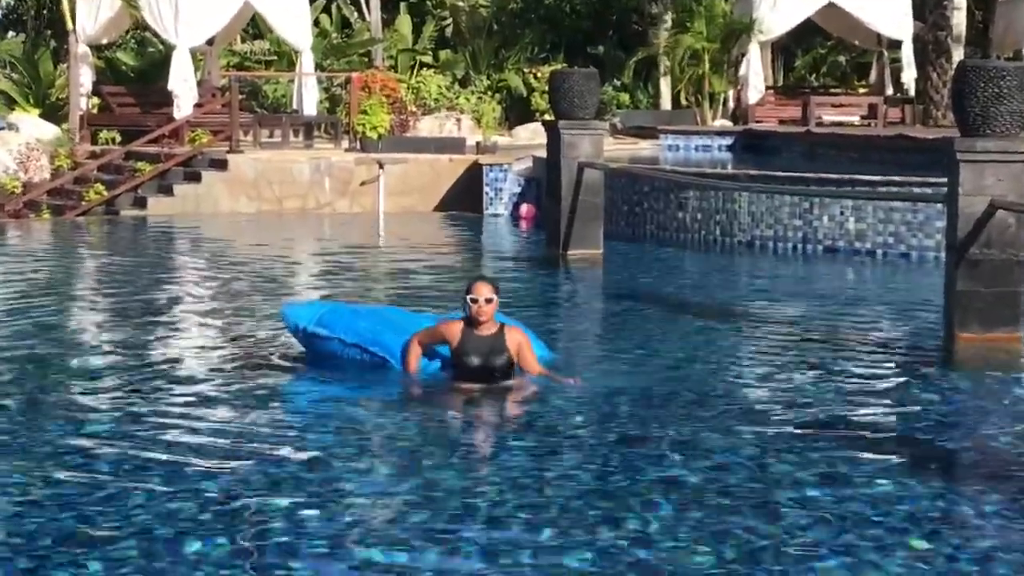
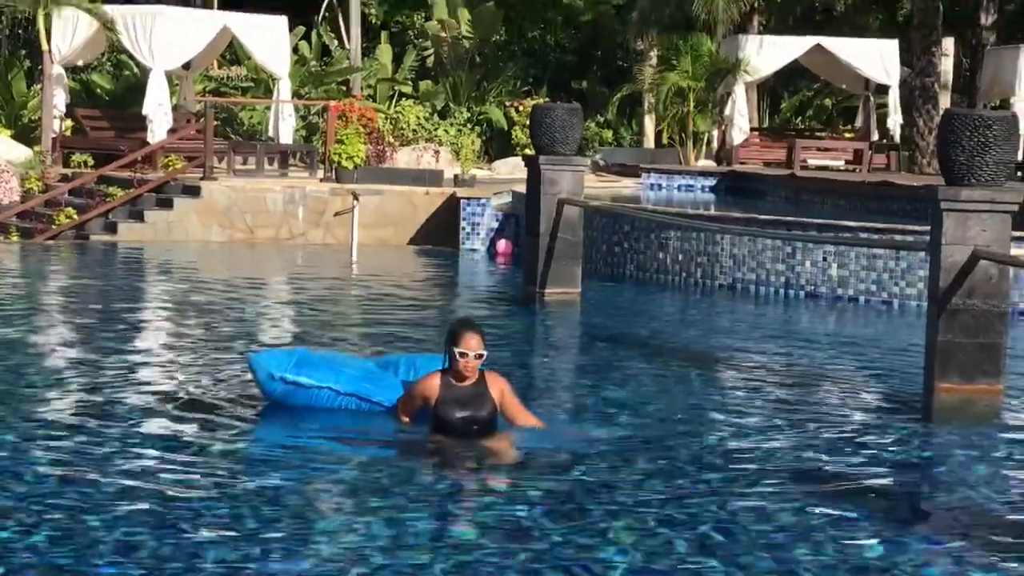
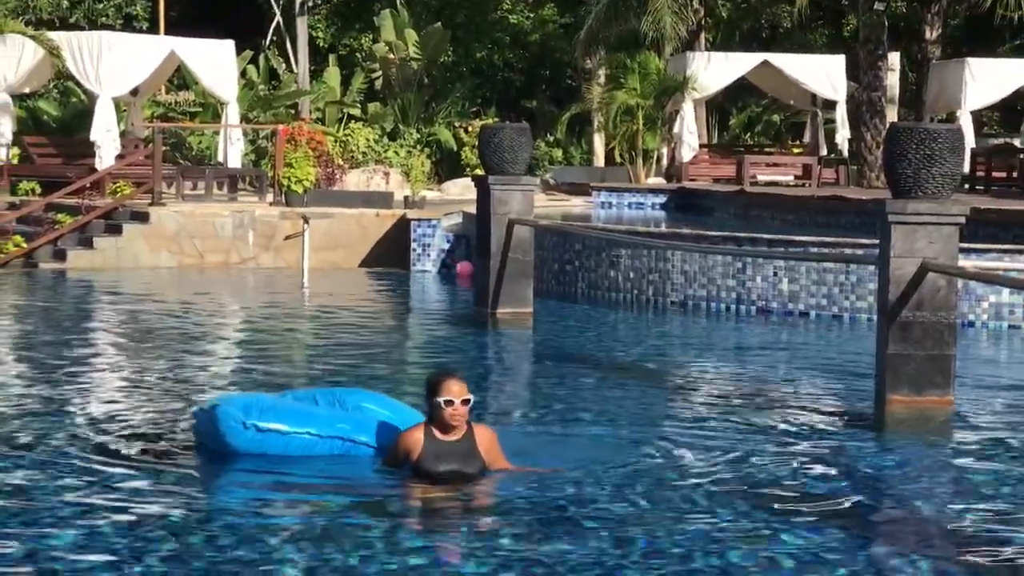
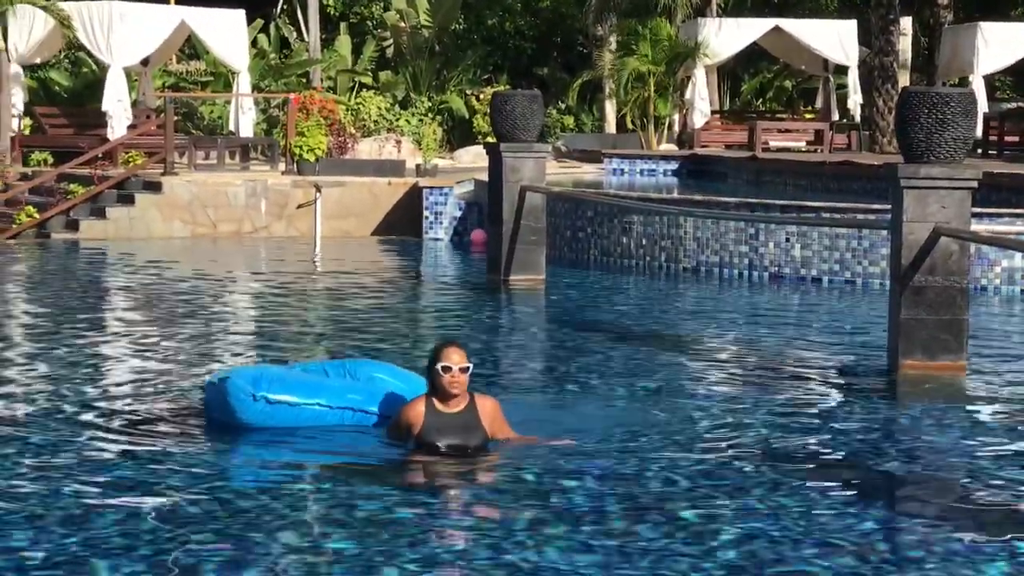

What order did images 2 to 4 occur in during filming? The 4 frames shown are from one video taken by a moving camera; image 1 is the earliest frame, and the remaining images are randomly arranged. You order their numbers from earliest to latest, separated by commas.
2, 3, 4
